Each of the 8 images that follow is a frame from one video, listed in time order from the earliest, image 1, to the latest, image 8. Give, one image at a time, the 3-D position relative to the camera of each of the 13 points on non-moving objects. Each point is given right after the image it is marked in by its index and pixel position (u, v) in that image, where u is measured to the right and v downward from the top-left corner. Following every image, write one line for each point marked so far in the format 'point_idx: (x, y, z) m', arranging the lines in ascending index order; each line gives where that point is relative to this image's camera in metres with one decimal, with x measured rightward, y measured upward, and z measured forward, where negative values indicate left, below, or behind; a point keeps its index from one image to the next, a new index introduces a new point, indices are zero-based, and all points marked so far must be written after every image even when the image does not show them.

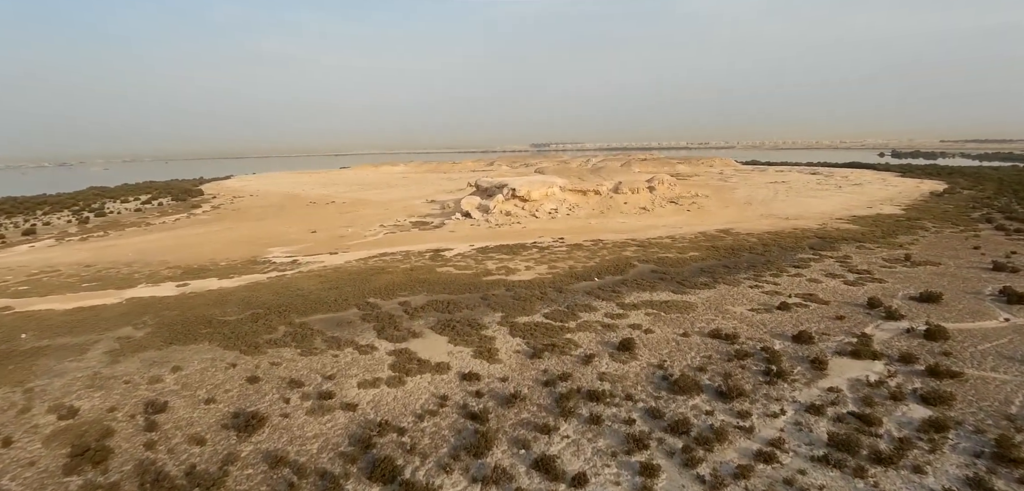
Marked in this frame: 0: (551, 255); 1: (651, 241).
0: (+1.0, -0.3, +13.1) m
1: (+4.4, +0.1, +15.2) m
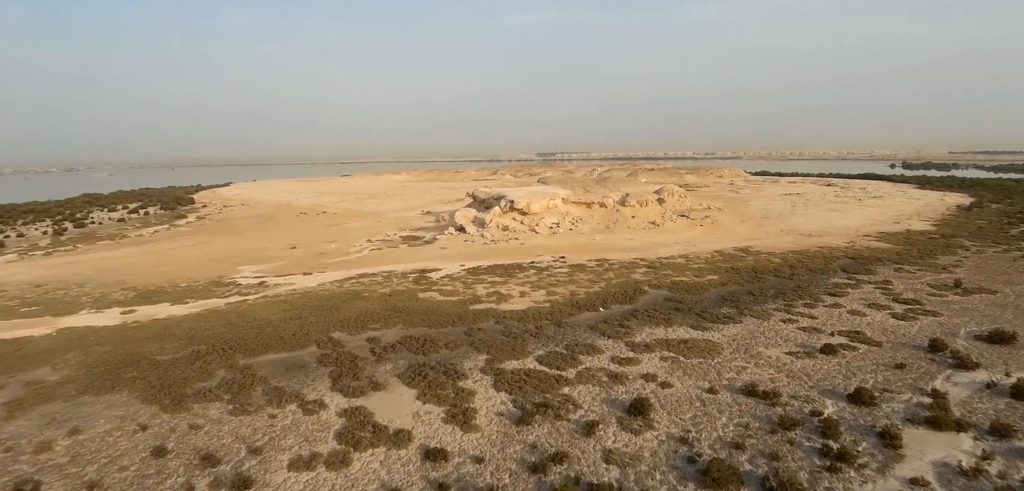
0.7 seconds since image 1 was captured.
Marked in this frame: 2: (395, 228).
0: (+0.9, -0.8, +11.6) m
1: (+4.3, -0.4, +13.6) m
2: (-4.9, +0.7, +19.9) m
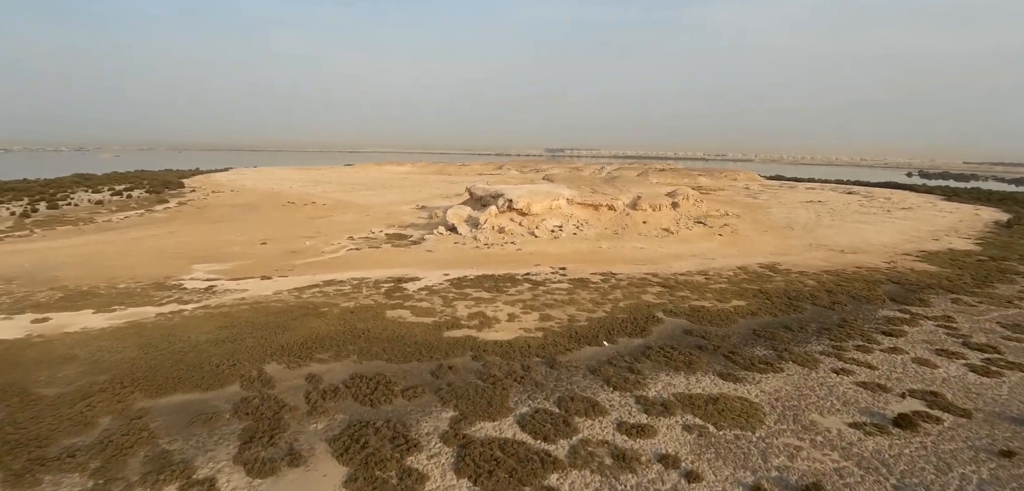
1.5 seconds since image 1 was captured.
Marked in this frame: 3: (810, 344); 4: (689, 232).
0: (+0.7, -1.0, +9.8) m
1: (+4.1, -0.8, +11.8) m
2: (-4.9, +0.8, +18.2) m
3: (+5.1, -1.7, +8.3) m
4: (+6.2, +0.5, +16.8) m
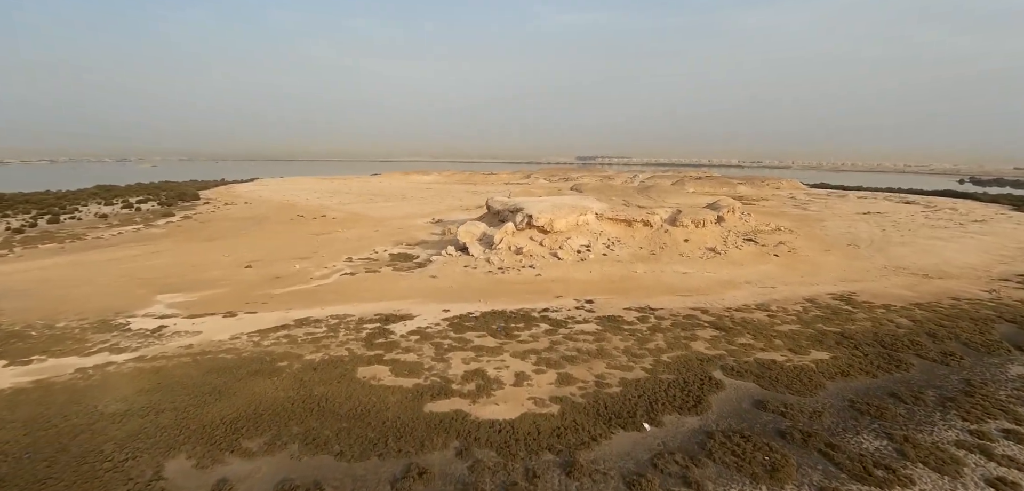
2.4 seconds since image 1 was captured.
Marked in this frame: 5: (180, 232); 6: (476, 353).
0: (+0.9, -1.6, +7.7) m
1: (+4.4, -1.4, +9.5) m
2: (-4.2, +0.1, +16.4) m
3: (+5.2, -2.2, +5.9) m
4: (+6.8, -0.2, +14.4) m
5: (-12.9, +0.5, +18.8) m
6: (-0.5, -1.6, +7.3) m
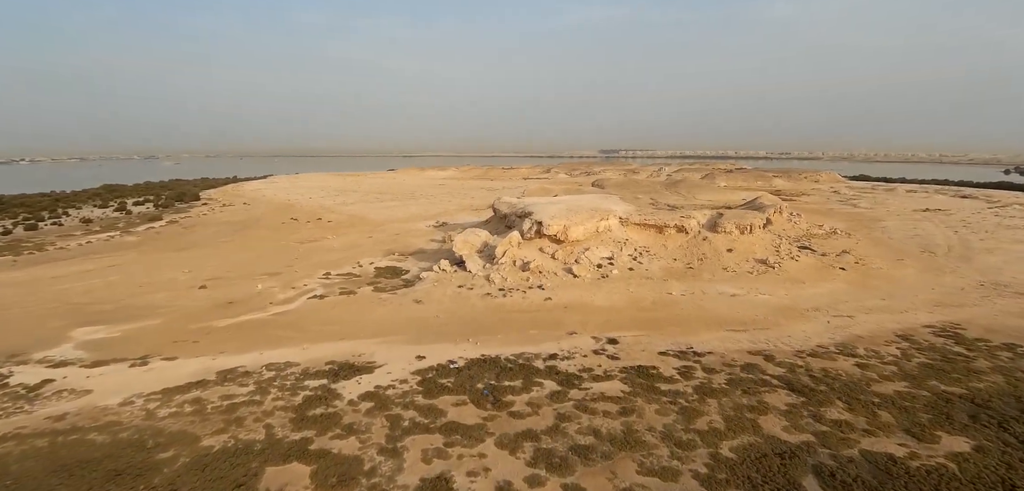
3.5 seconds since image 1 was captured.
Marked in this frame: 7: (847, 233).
0: (+0.8, -2.0, +5.4) m
1: (+4.3, -1.7, +7.0) m
2: (-4.0, -0.2, +14.3) m
3: (+5.0, -2.6, +3.4) m
4: (+7.0, -0.5, +11.8) m
5: (-12.6, +0.2, +17.0) m
6: (-0.7, -2.0, +5.1) m
7: (+12.0, +0.5, +17.2) m
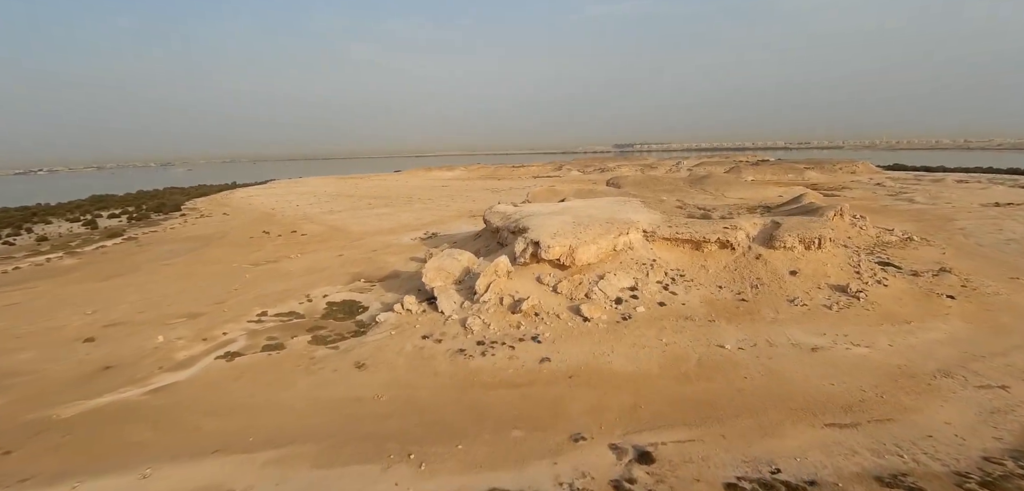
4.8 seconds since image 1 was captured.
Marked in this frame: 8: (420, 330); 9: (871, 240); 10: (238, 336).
0: (+0.4, -2.5, +2.5) m
1: (+4.0, -2.2, +4.0) m
2: (-4.1, -0.8, +11.6) m
3: (+4.6, -3.0, +0.4) m
4: (+6.8, -0.8, +8.7) m
5: (-12.6, -0.5, +14.6) m
6: (-1.0, -2.6, +2.3) m
7: (+11.9, +0.2, +14.0) m
8: (-1.4, -1.4, +7.6) m
9: (+9.2, +0.1, +12.3) m
10: (-4.7, -1.5, +8.3) m
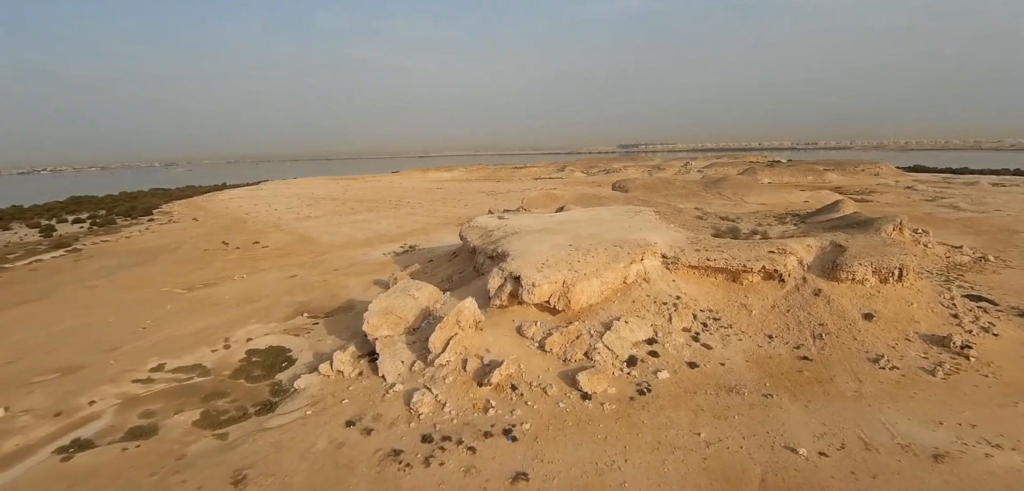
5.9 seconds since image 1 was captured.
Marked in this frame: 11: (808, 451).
0: (0.0, -2.9, +0.2) m
1: (+3.6, -2.6, +1.7) m
2: (-4.4, -1.2, +9.3) m
3: (+4.1, -3.5, -1.9) m
4: (+6.4, -1.3, +6.4) m
5: (-12.9, -1.0, +12.4) m
6: (-1.5, -3.1, 0.0) m
7: (+11.6, -0.2, +11.6) m
8: (-1.8, -1.8, +5.3) m
9: (+8.9, -0.3, +9.9) m
10: (-5.0, -2.0, +6.0) m
11: (+2.7, -1.9, +4.5) m
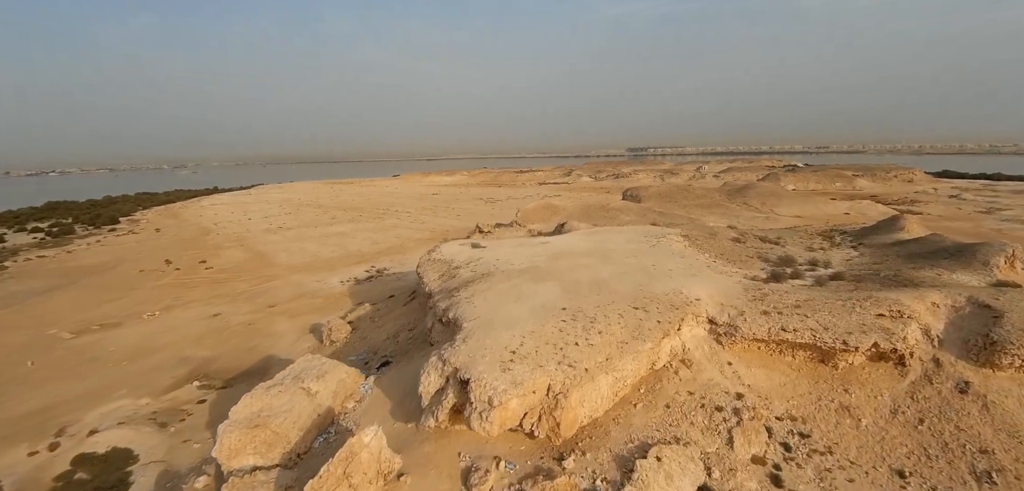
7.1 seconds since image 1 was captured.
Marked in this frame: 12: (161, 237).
0: (-0.5, -3.5, -2.4) m
1: (+3.2, -3.2, -1.0) m
2: (-4.7, -1.7, +6.8) m
3: (+3.6, -4.0, -4.6) m
4: (+6.1, -1.9, +3.7) m
5: (-13.2, -1.4, +10.0) m
6: (-2.0, -3.6, -2.6) m
7: (+11.3, -0.9, +8.8) m
8: (-2.2, -2.3, +2.8) m
9: (+8.5, -1.0, +7.2) m
10: (-5.4, -2.5, +3.5) m
11: (+2.3, -2.5, +1.8) m
12: (-13.9, +0.3, +19.1) m
